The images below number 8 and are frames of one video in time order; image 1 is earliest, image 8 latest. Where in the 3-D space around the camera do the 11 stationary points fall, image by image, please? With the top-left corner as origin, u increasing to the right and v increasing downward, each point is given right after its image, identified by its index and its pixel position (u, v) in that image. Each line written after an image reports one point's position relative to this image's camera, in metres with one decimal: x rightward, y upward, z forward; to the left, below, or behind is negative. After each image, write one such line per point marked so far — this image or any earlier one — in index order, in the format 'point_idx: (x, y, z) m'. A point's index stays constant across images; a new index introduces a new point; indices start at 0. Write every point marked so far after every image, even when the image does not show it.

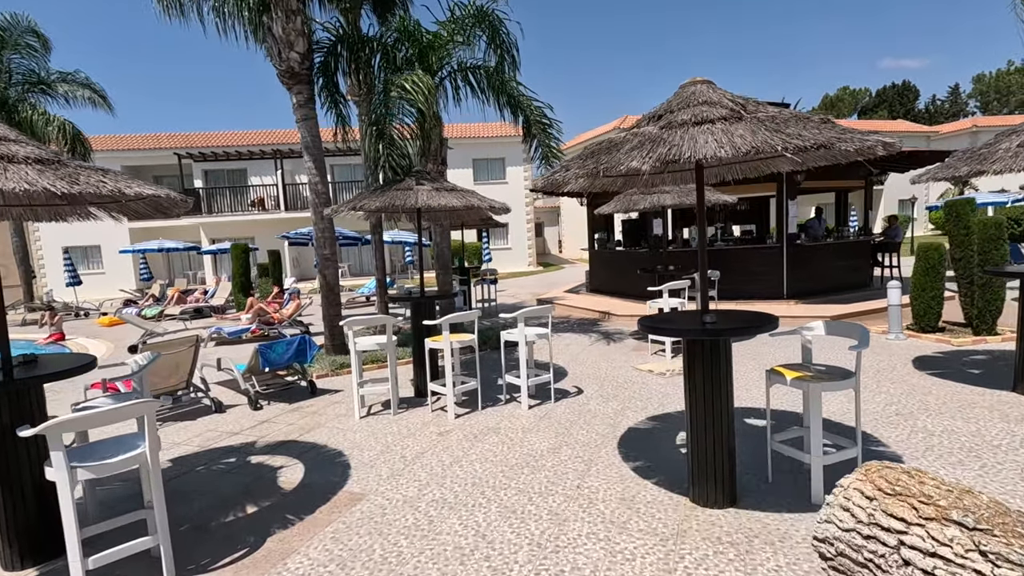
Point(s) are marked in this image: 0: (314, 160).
0: (-3.0, +1.9, +8.1) m
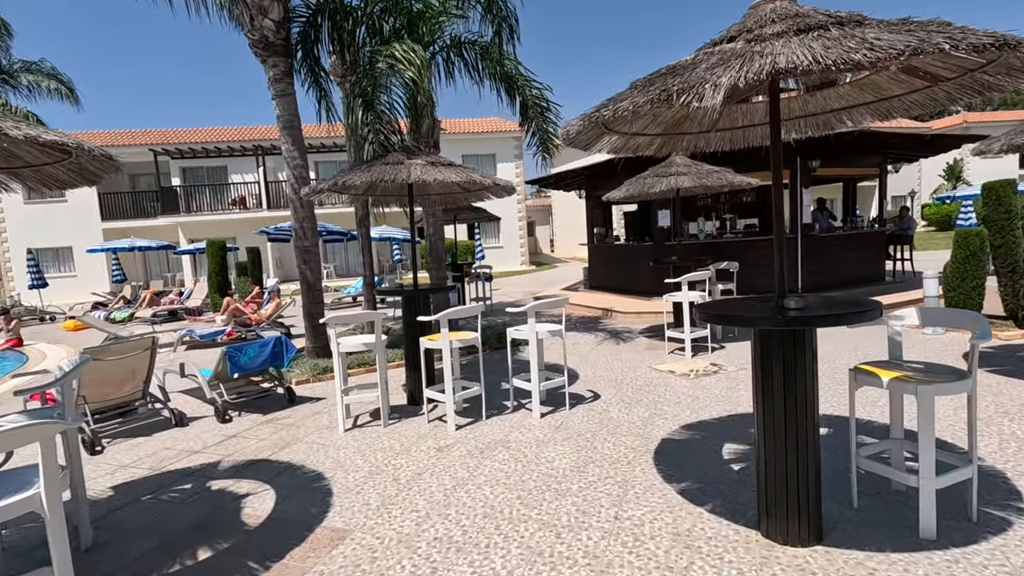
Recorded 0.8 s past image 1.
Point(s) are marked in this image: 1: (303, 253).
0: (-3.0, +2.0, +7.2) m
1: (-2.9, +0.5, +7.4) m
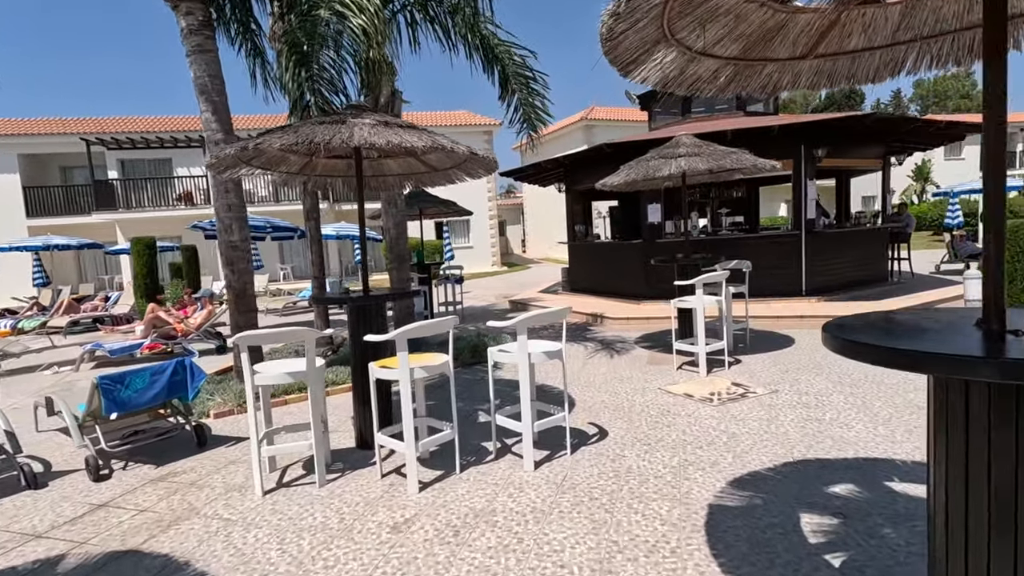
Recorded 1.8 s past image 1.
0: (-3.2, +1.9, +5.8) m
1: (-3.1, +0.4, +5.9) m
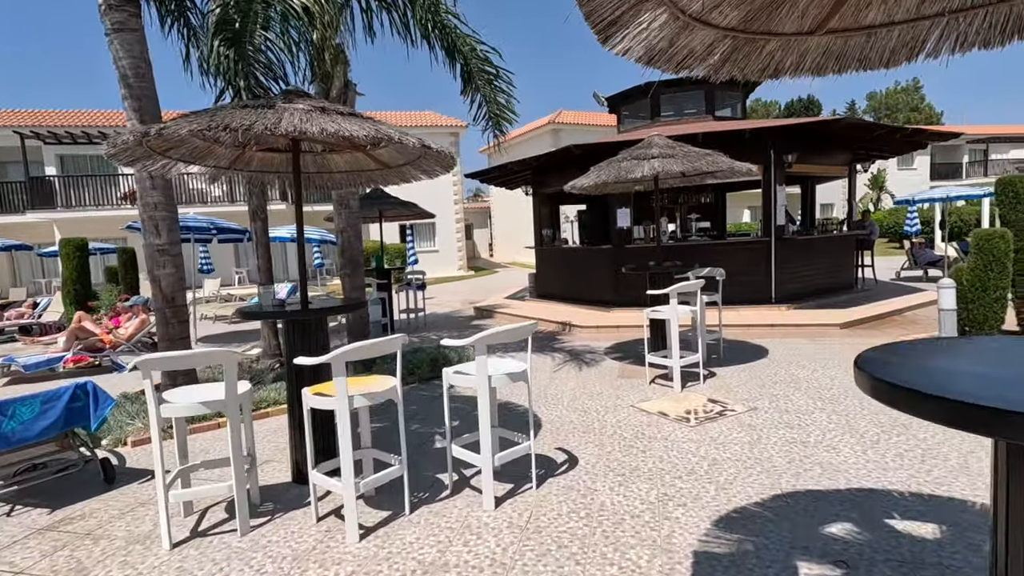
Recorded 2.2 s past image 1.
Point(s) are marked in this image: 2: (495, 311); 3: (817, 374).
0: (-3.6, +1.8, +5.1) m
1: (-3.5, +0.3, +5.3) m
2: (-0.4, -0.5, +11.6) m
3: (+3.2, -0.9, +5.7) m
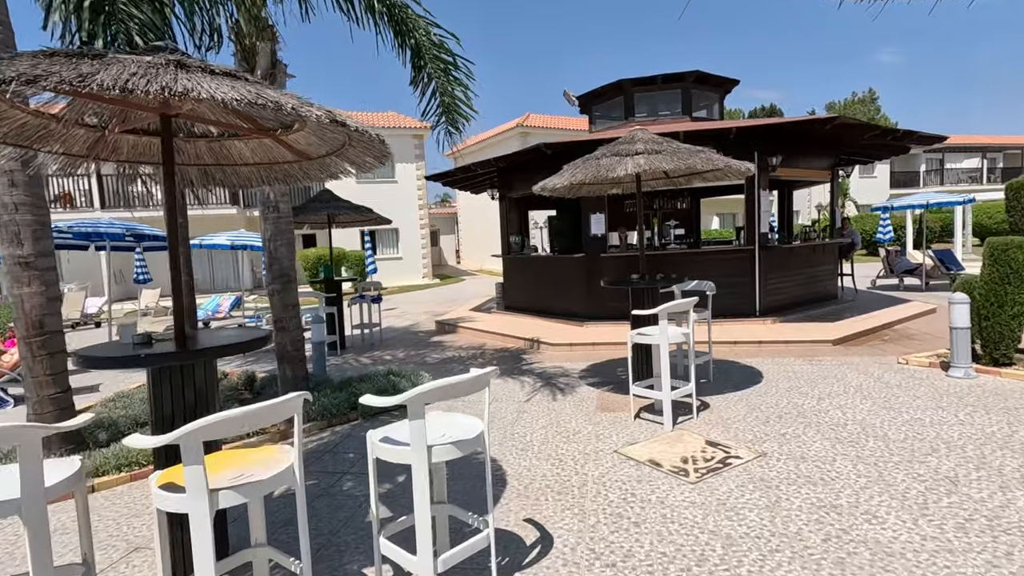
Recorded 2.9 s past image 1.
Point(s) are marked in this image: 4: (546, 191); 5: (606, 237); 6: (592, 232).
0: (-3.9, +1.6, +4.0) m
1: (-3.9, +0.2, +4.2) m
2: (-1.1, -0.7, +10.6) m
3: (+2.9, -1.1, +4.9) m
4: (+0.4, +1.1, +5.7) m
5: (+1.6, +0.9, +9.4) m
6: (+1.4, +1.0, +9.4) m
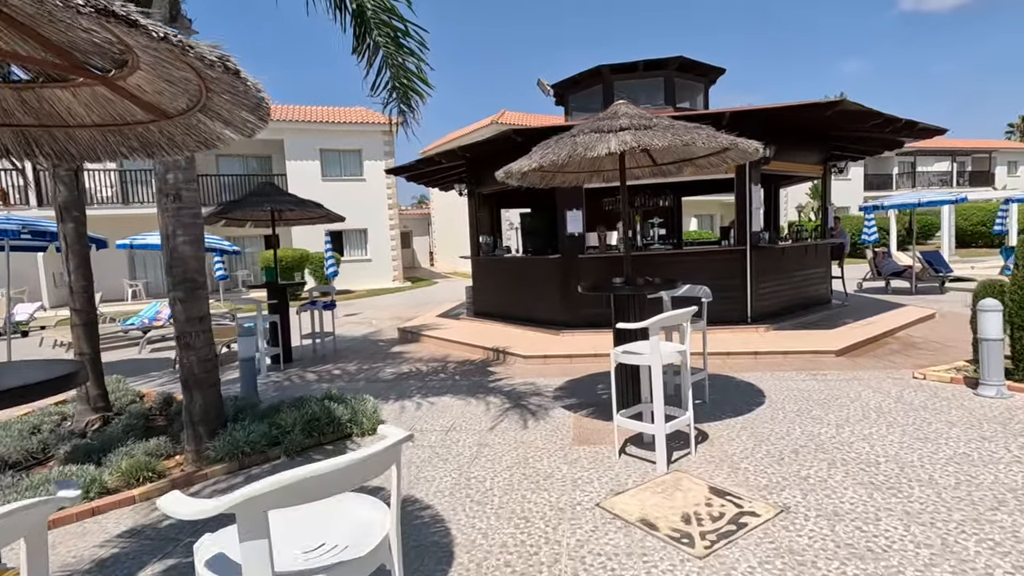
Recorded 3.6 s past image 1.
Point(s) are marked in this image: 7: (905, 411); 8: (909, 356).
0: (-4.2, +1.6, +2.9) m
1: (-4.1, +0.1, +3.1) m
2: (-1.6, -0.8, +9.6) m
3: (+2.5, -1.1, +4.1) m
4: (0.0, +1.0, +4.8) m
5: (+1.1, +0.8, +8.5) m
6: (+0.9, +0.9, +8.5) m
7: (+3.3, -1.0, +4.5) m
8: (+4.9, -0.8, +6.6) m
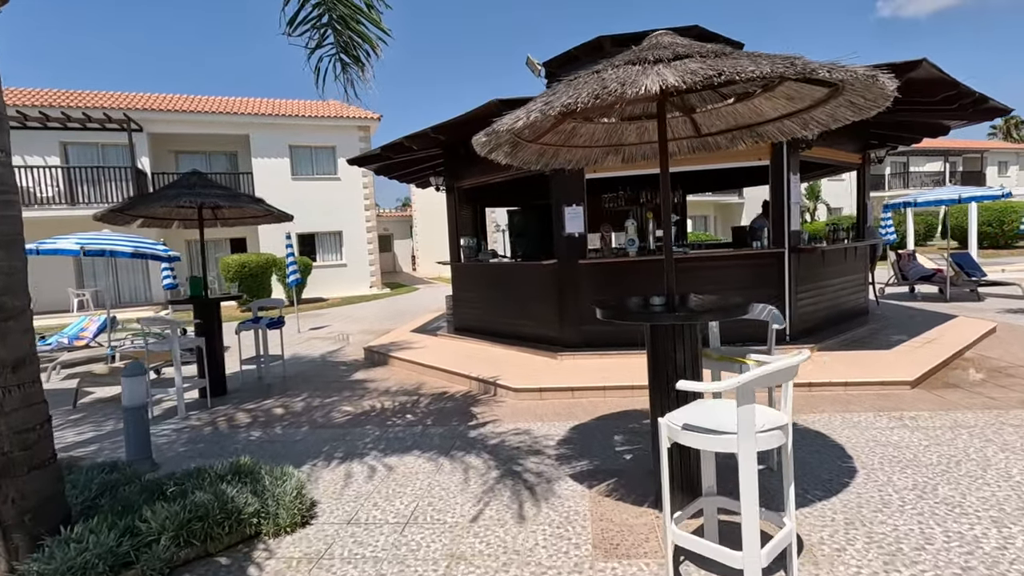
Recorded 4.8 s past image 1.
0: (-4.3, +1.4, +1.3) m
1: (-4.2, -0.1, +1.4) m
2: (-1.8, -1.0, +8.1) m
3: (+2.5, -1.2, +2.6) m
4: (-0.1, +0.9, +3.2) m
5: (+1.0, +0.7, +7.0) m
6: (+0.7, +0.8, +7.0) m
7: (+3.3, -1.2, +3.1) m
8: (+4.7, -1.0, +5.1) m
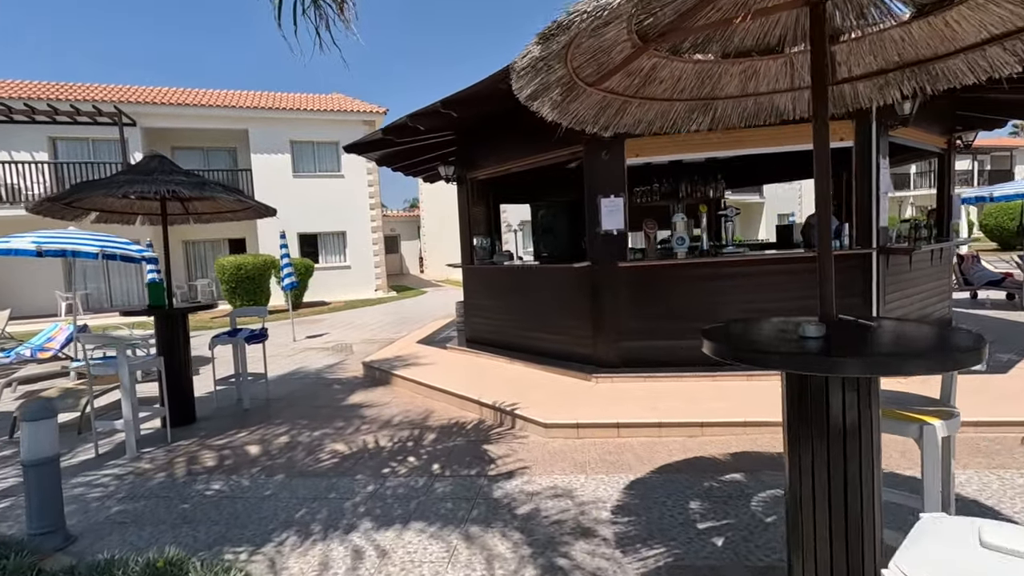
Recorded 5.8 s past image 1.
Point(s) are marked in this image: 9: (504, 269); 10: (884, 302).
0: (-4.1, +1.4, +0.2) m
1: (-4.0, -0.1, +0.3) m
2: (-1.5, -1.1, +6.9) m
3: (+2.7, -1.3, +1.4) m
4: (+0.1, +0.8, +2.1) m
5: (+1.2, +0.6, +5.8) m
6: (+1.0, +0.7, +5.9) m
7: (+3.5, -1.2, +1.9) m
8: (+5.0, -1.0, +3.9) m
9: (-0.1, +0.2, +7.1) m
10: (+3.8, -0.2, +5.5) m
